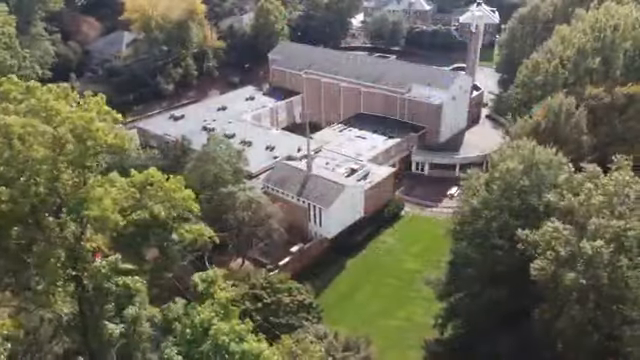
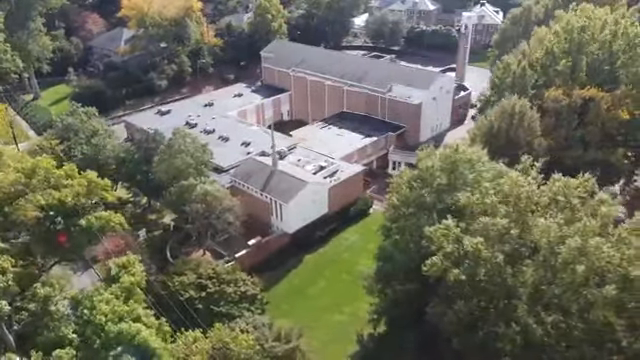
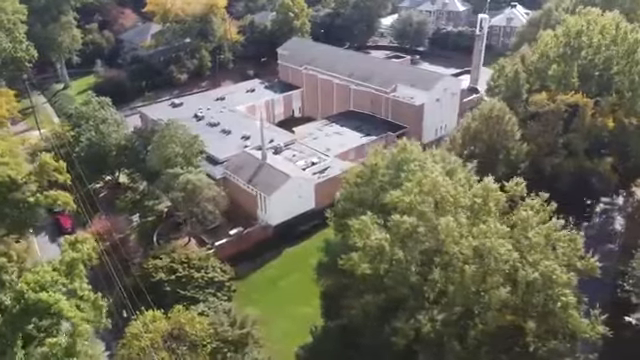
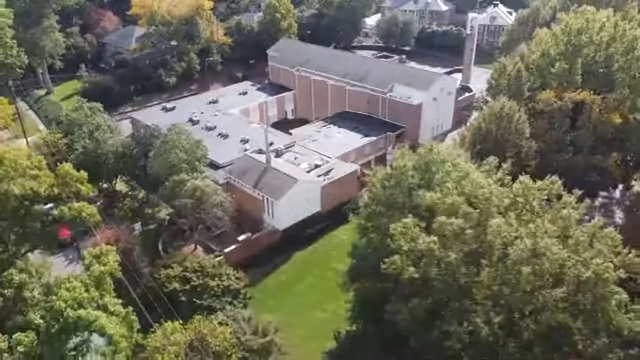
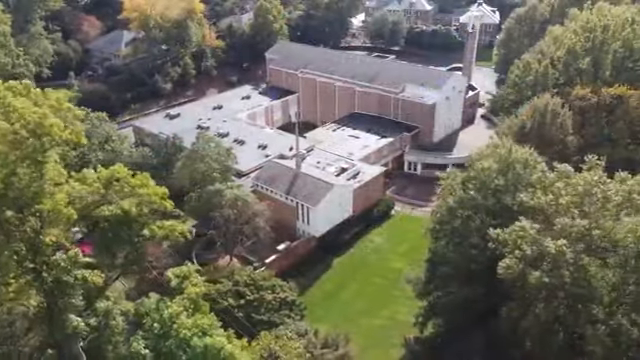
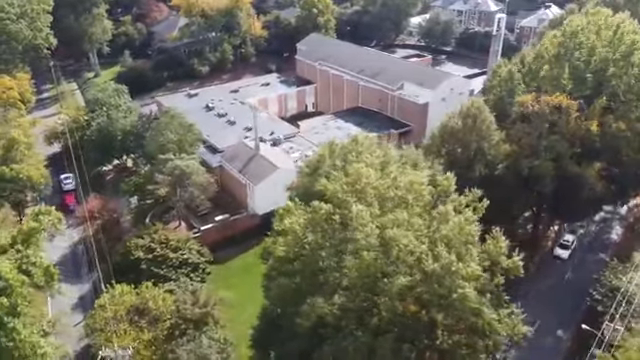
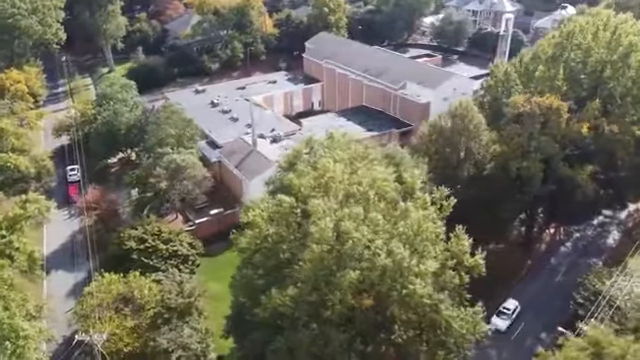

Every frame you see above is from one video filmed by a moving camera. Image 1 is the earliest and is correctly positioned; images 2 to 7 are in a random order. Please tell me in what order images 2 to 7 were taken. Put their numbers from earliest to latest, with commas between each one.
5, 2, 4, 3, 6, 7
